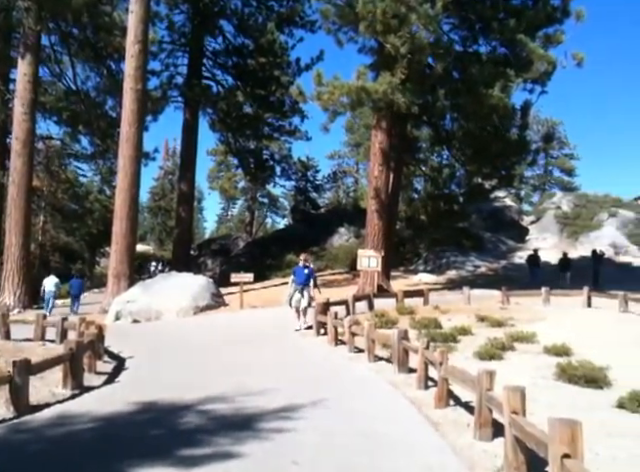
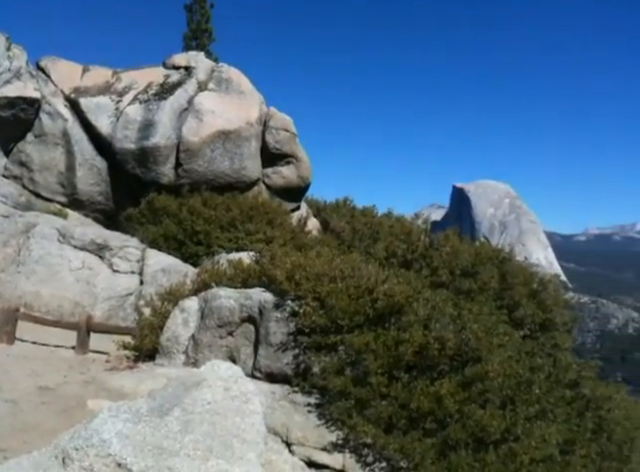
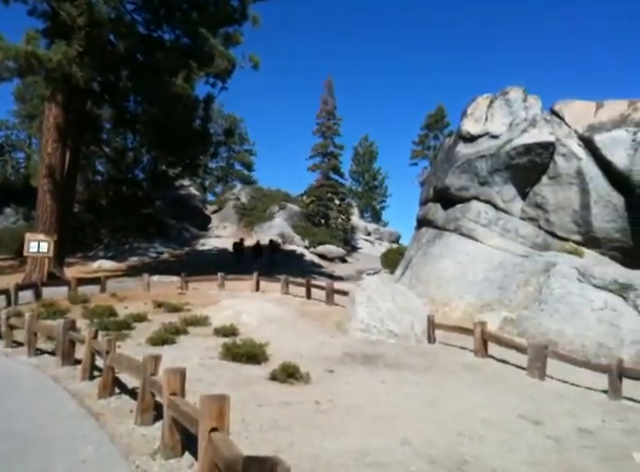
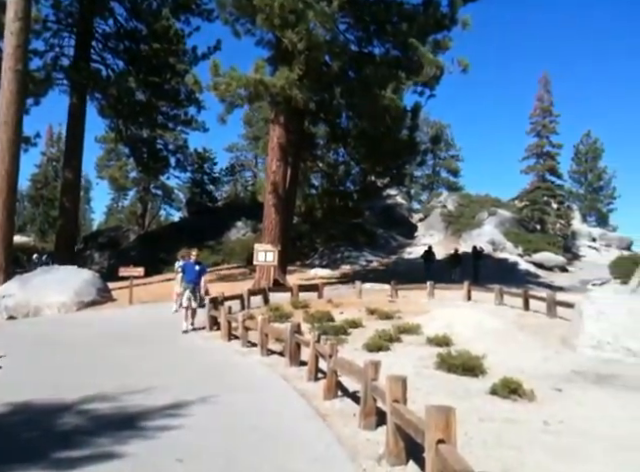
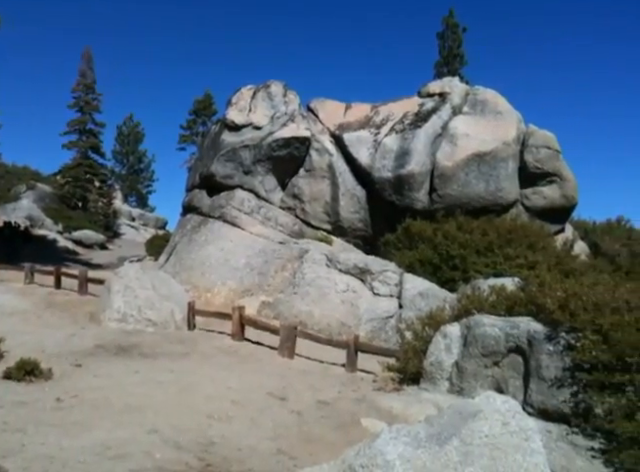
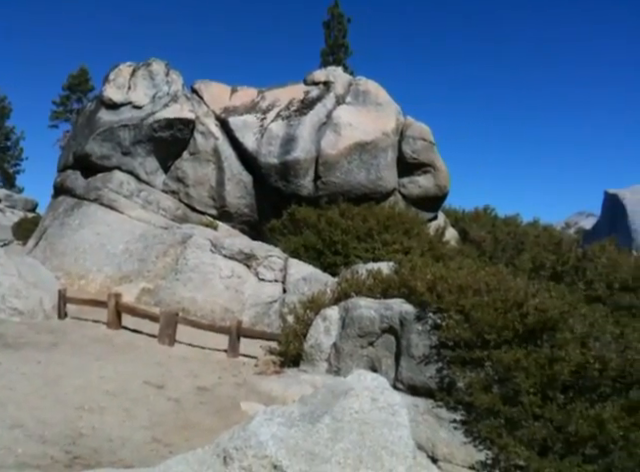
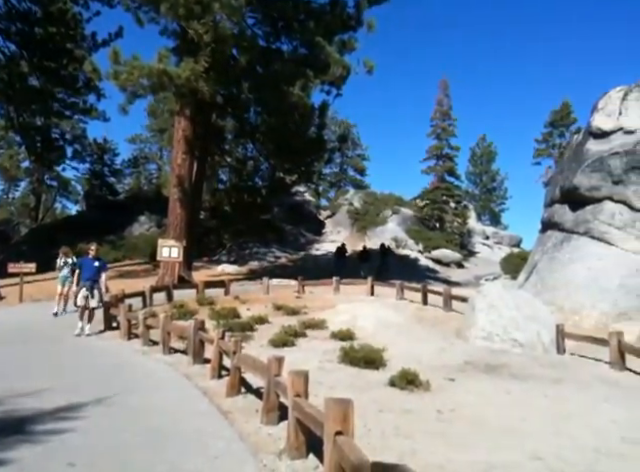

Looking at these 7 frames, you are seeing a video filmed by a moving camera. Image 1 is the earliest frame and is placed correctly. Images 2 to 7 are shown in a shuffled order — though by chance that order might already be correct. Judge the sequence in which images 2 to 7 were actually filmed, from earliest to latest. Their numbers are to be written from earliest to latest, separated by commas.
4, 7, 3, 5, 6, 2
